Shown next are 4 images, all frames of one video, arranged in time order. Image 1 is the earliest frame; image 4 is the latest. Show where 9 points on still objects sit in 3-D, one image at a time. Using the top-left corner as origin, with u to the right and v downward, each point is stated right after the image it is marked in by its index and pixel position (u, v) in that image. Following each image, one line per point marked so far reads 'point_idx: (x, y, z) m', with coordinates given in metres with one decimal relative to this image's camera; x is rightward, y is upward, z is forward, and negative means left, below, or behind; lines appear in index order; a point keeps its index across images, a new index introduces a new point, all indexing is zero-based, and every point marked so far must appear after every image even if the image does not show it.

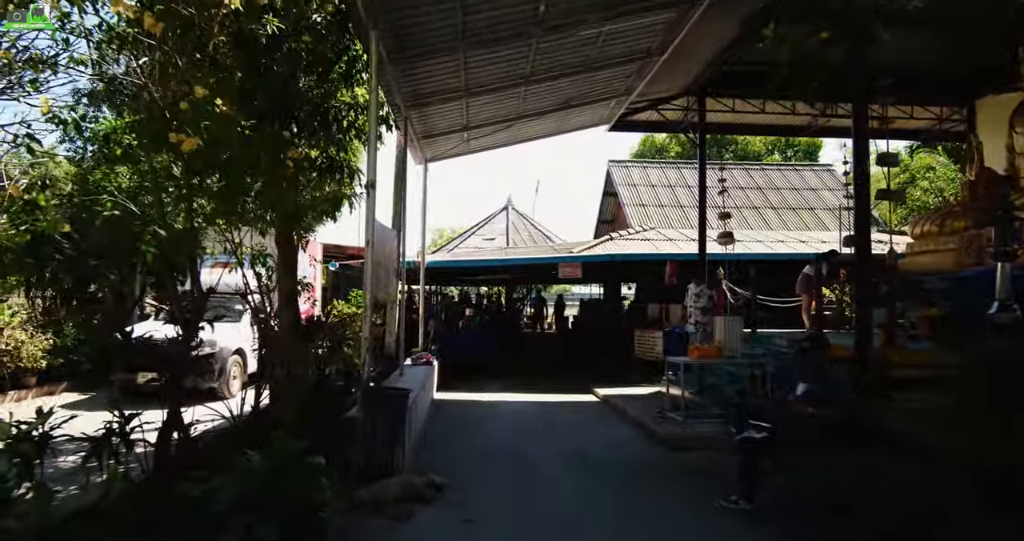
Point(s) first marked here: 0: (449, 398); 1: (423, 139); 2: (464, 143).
0: (-0.8, -1.7, +9.7) m
1: (-1.3, +1.9, +10.5) m
2: (-0.7, +2.0, +11.3) m
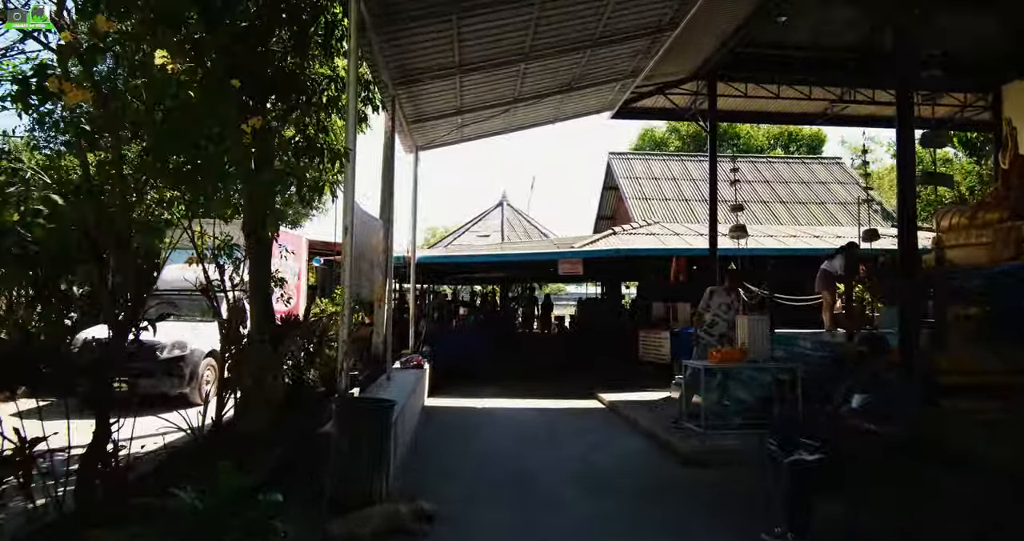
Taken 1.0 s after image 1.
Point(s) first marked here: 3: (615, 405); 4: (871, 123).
0: (-0.8, -1.6, +9.0) m
1: (-1.3, +1.9, +9.7) m
2: (-0.8, +2.0, +10.5) m
3: (+1.2, -1.6, +8.7) m
4: (+5.8, +2.4, +11.9) m
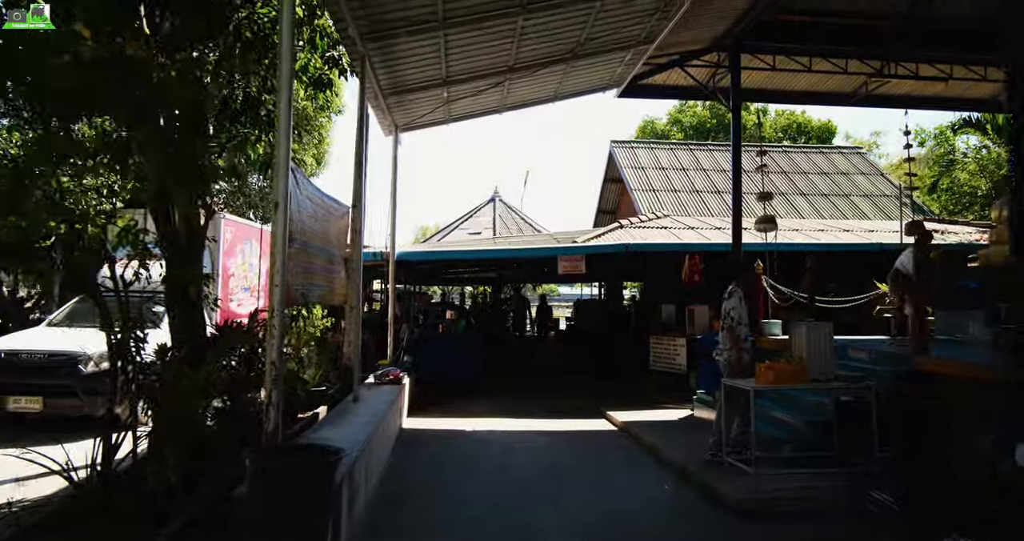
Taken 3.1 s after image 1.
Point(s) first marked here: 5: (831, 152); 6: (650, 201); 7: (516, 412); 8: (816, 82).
0: (-0.9, -1.6, +7.6) m
1: (-1.4, +1.9, +8.3) m
2: (-0.8, +2.0, +9.2) m
3: (+1.2, -1.6, +7.4) m
4: (+5.7, +2.4, +10.7) m
5: (+6.5, +2.4, +15.1) m
6: (+2.4, +1.2, +13.0) m
7: (0.0, -1.7, +8.6) m
8: (+4.2, +2.6, +10.2) m
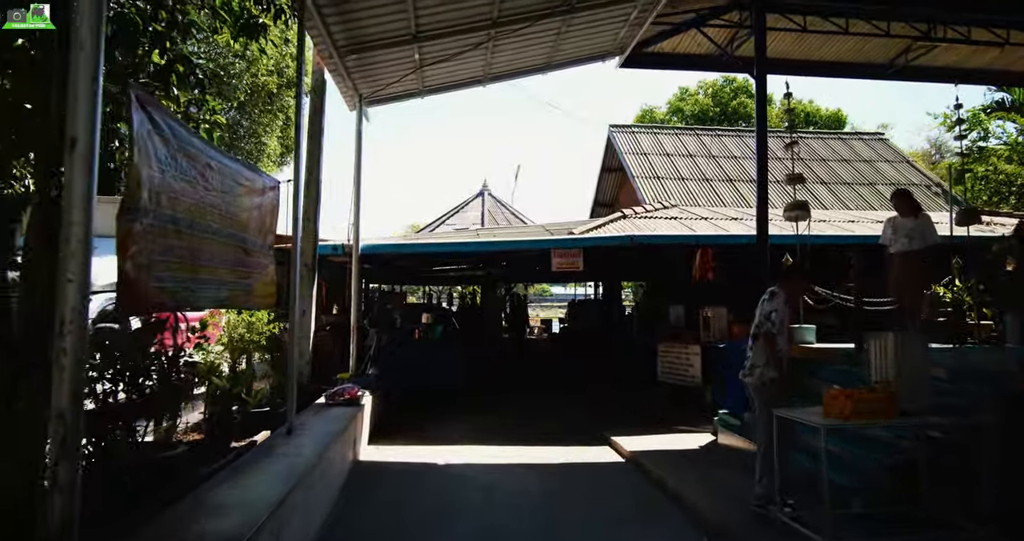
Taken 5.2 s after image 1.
0: (-1.0, -1.6, +6.2) m
1: (-1.5, +2.0, +6.9) m
2: (-1.0, +2.1, +7.8) m
3: (+1.0, -1.5, +6.0) m
4: (+5.5, +2.5, +9.3) m
5: (+6.3, +2.5, +13.8) m
6: (+2.2, +1.3, +11.7) m
7: (-0.1, -1.6, +7.2) m
8: (+4.0, +2.6, +8.8) m
